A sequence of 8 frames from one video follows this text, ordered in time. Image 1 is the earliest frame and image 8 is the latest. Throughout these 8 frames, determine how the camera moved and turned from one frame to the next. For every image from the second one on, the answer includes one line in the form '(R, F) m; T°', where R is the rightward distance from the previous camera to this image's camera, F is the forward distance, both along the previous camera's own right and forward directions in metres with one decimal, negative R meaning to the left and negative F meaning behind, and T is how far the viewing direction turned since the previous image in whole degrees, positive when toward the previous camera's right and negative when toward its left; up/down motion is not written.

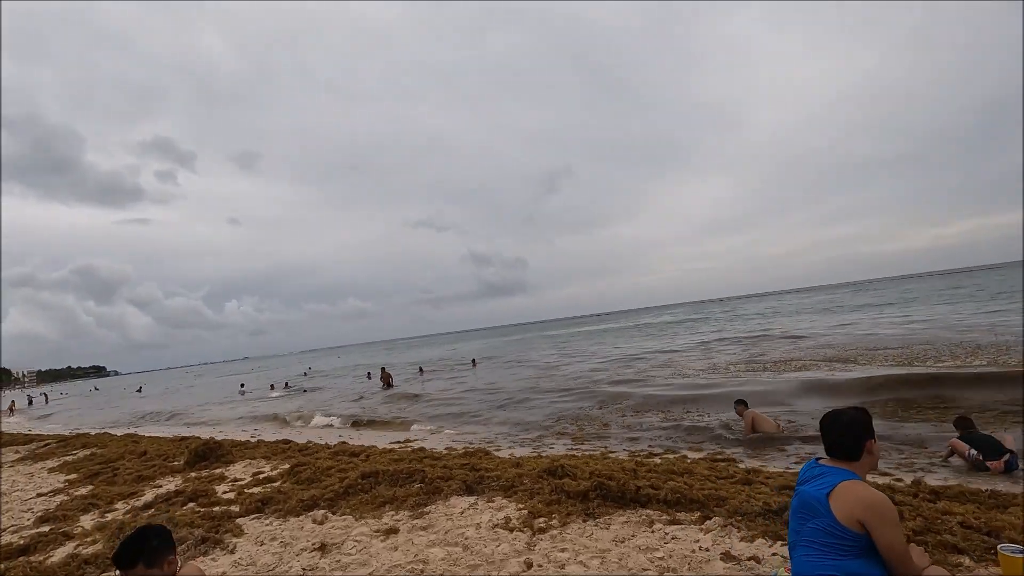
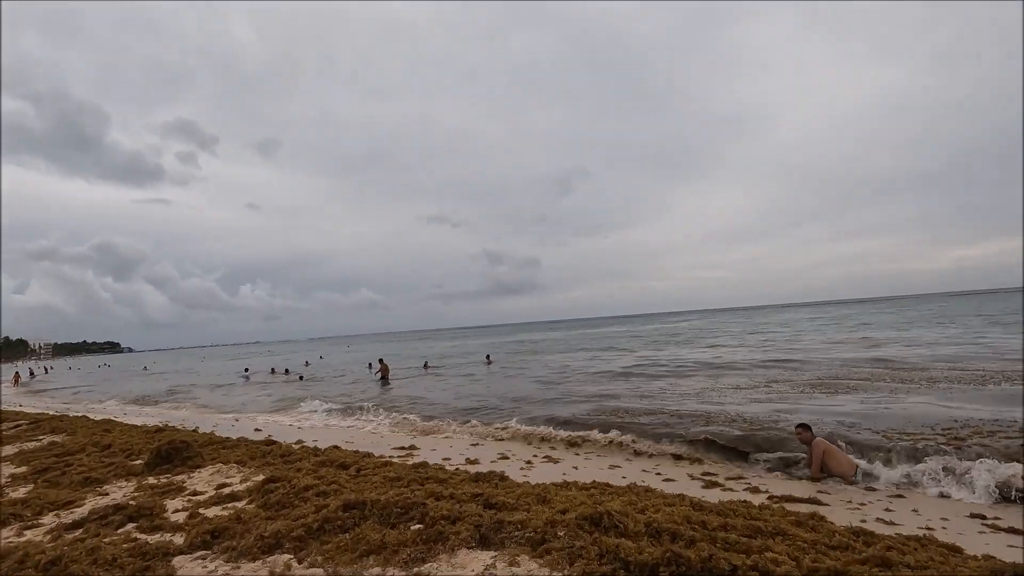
(-0.3, +1.7) m; -1°
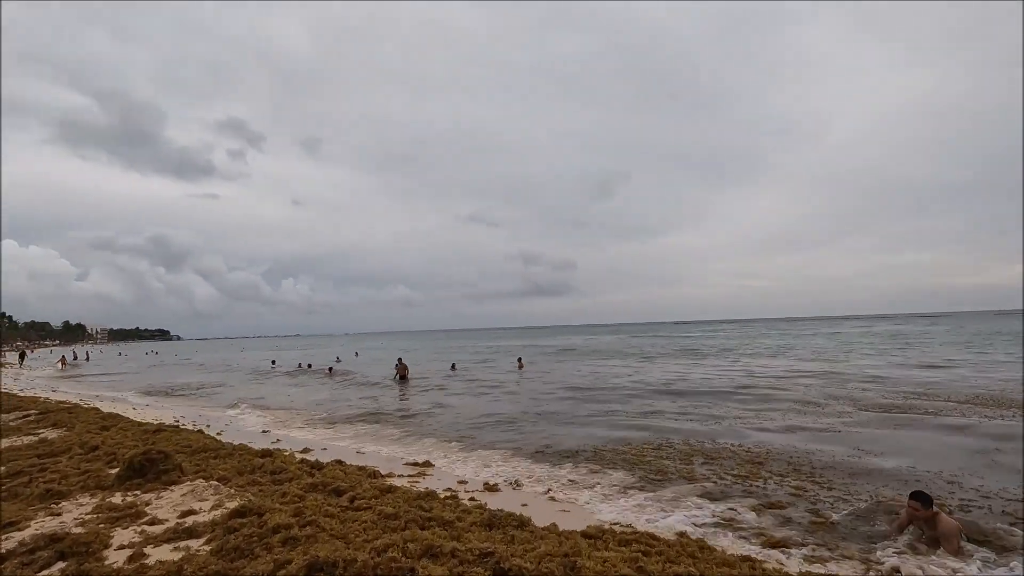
(+0.1, +1.4) m; -4°
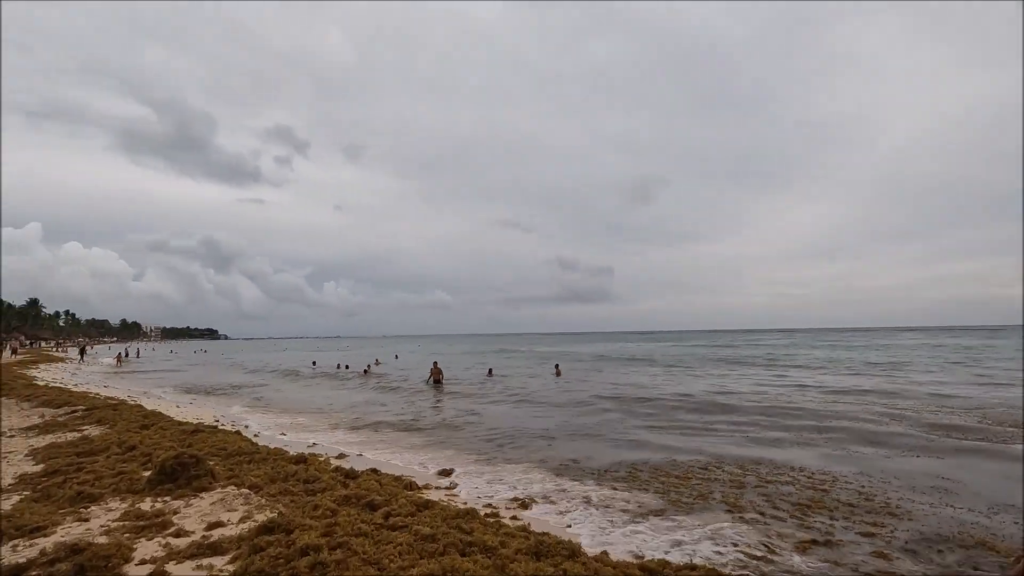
(-0.2, +0.6) m; -4°
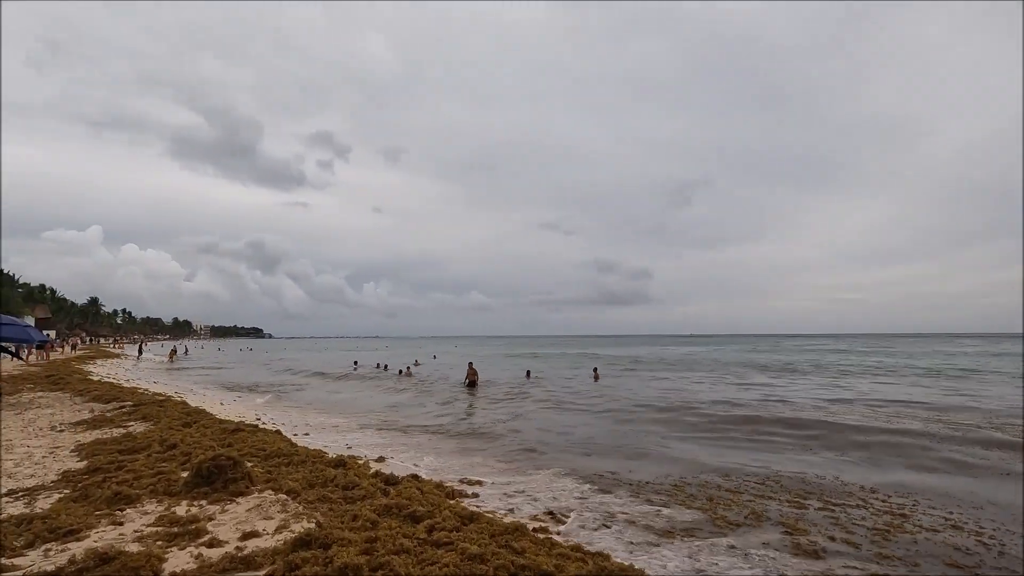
(-0.2, +0.6) m; -4°
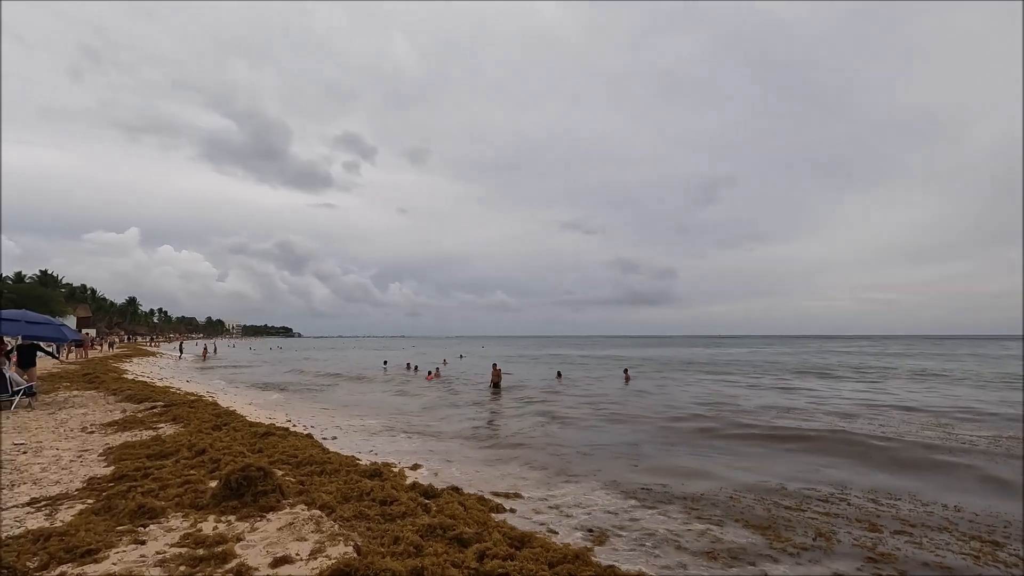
(-0.4, +0.7) m; -3°
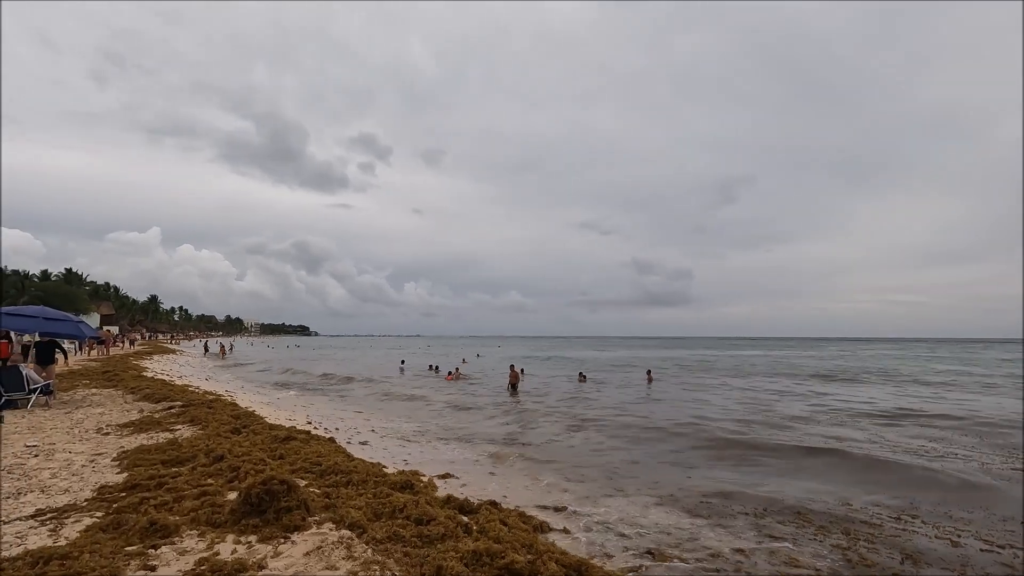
(-0.4, +0.7) m; -2°
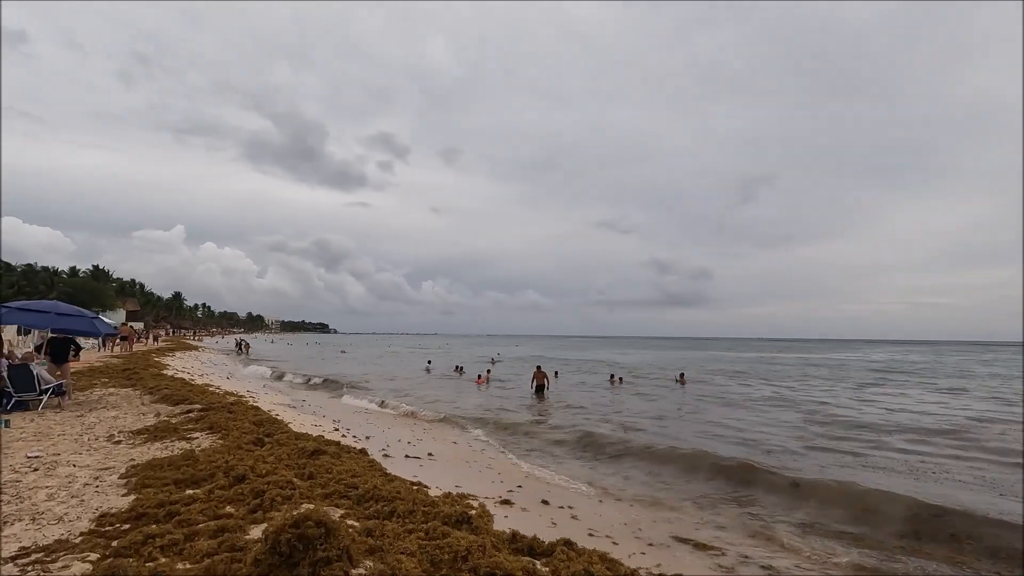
(-0.7, +1.3) m; -2°
